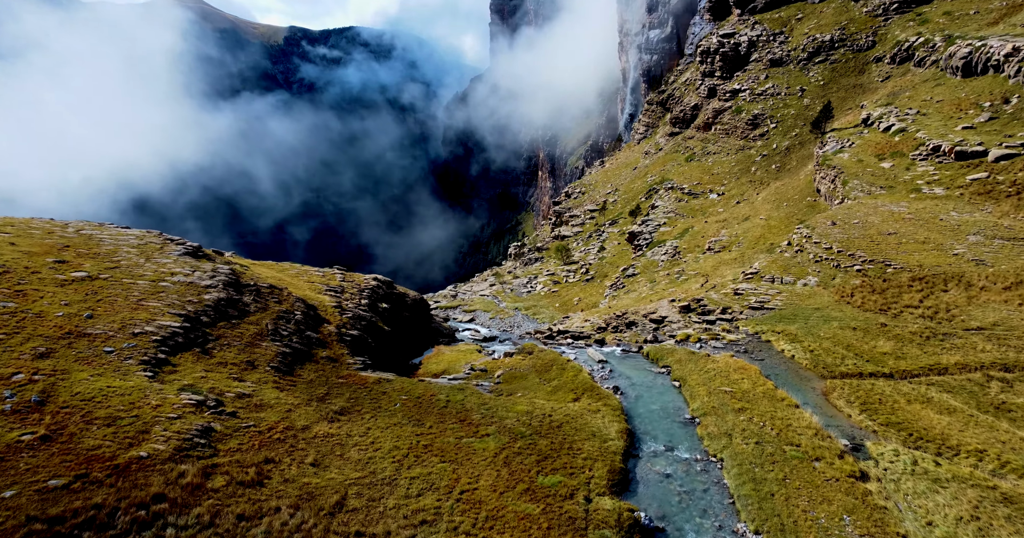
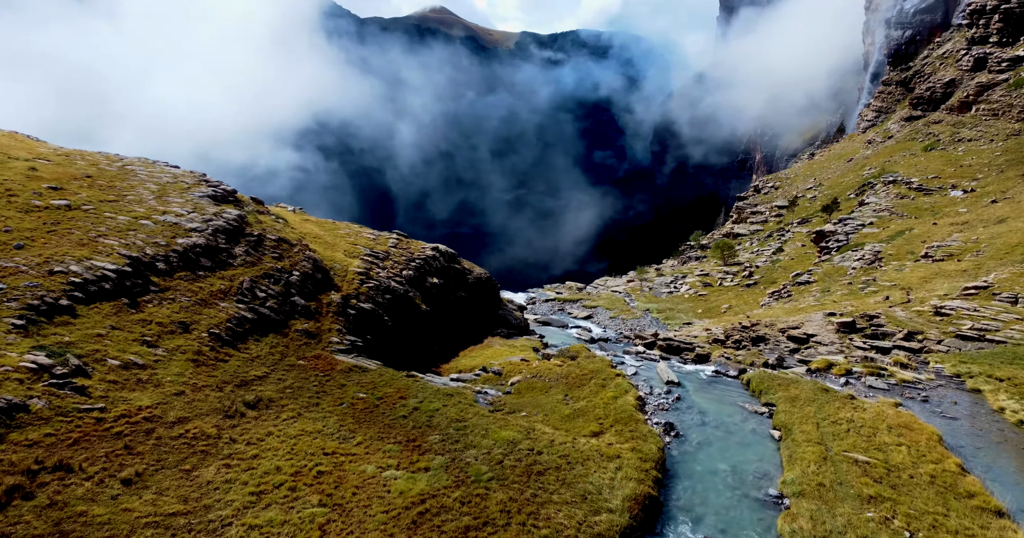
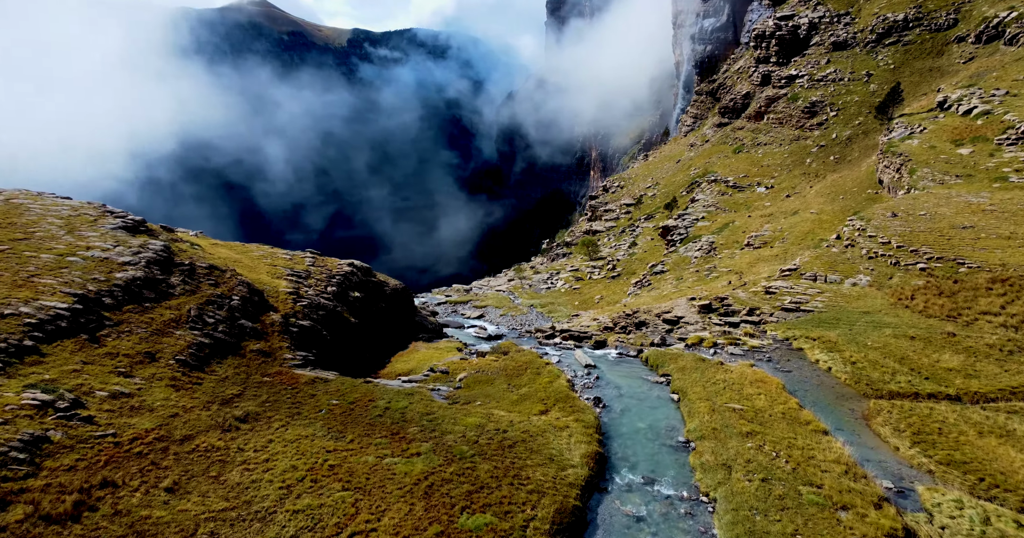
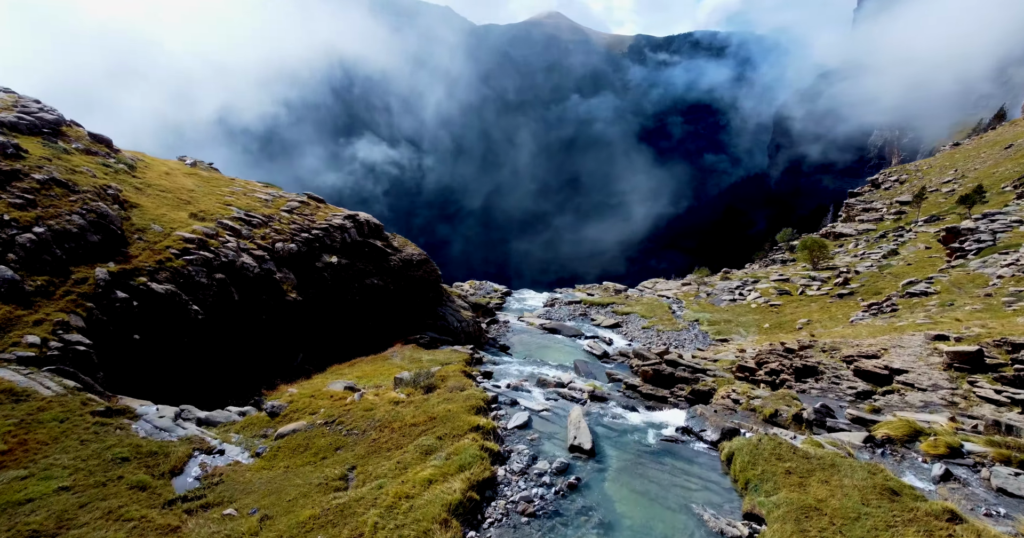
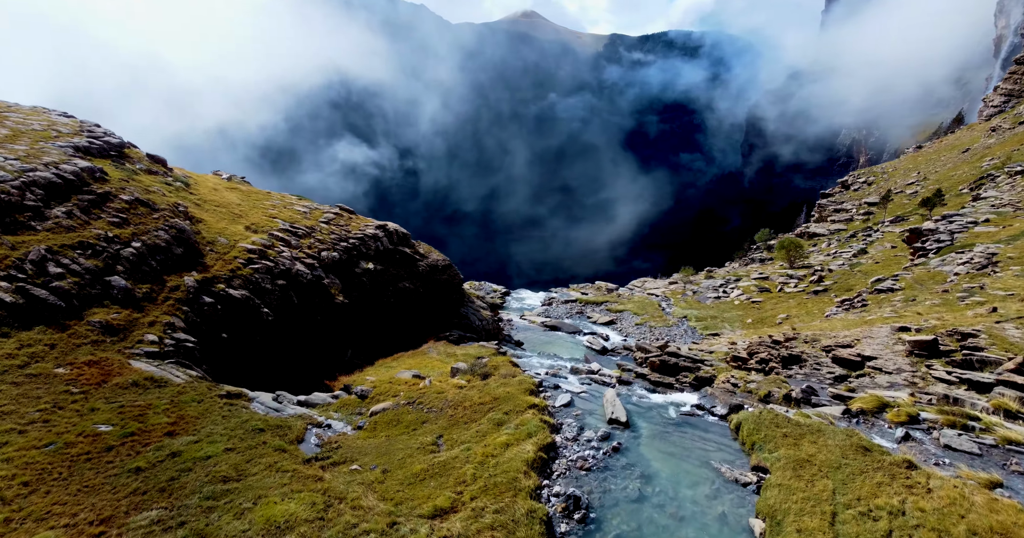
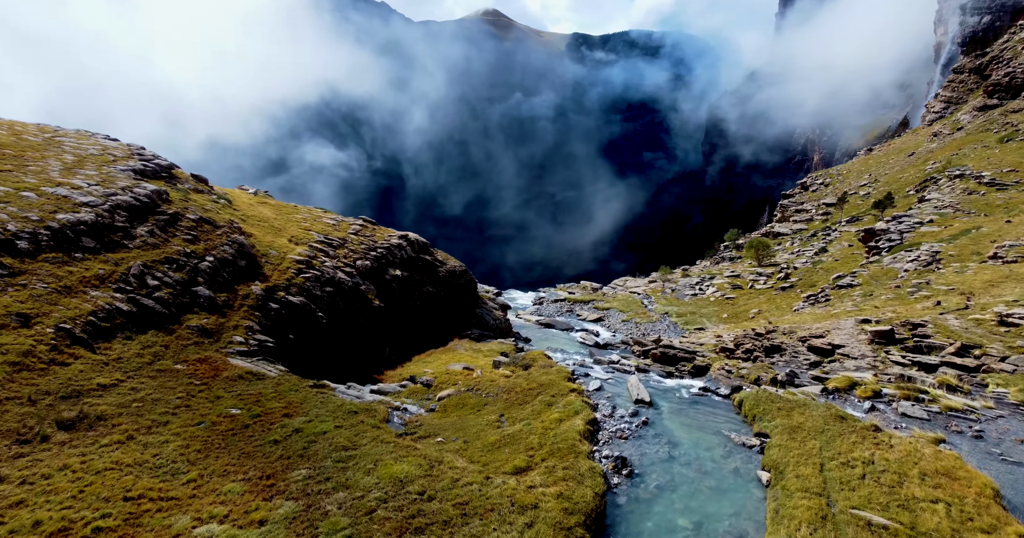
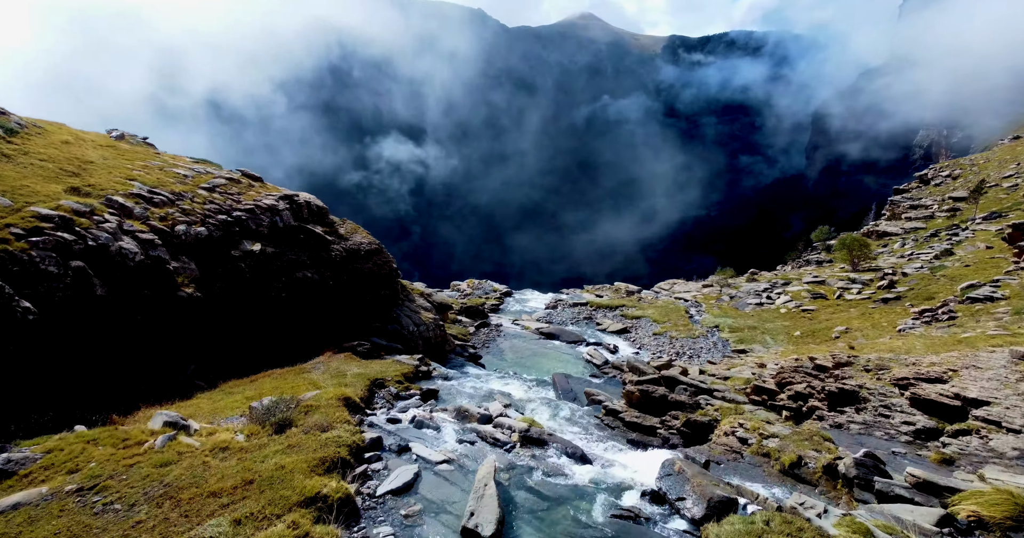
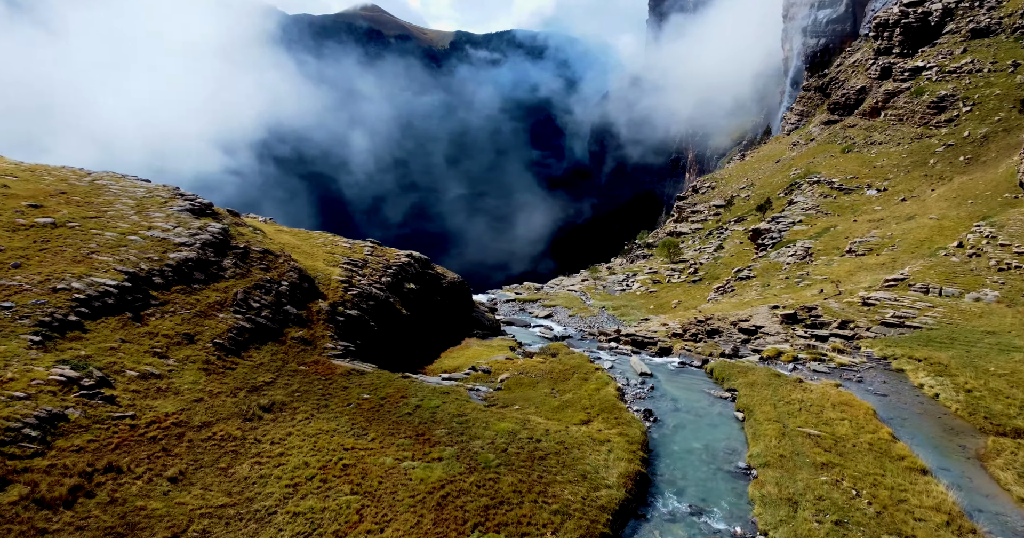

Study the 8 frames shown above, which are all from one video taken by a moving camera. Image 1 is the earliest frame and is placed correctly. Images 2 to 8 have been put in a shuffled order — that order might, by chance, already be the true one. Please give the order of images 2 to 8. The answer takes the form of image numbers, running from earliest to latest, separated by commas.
3, 8, 2, 6, 5, 4, 7
